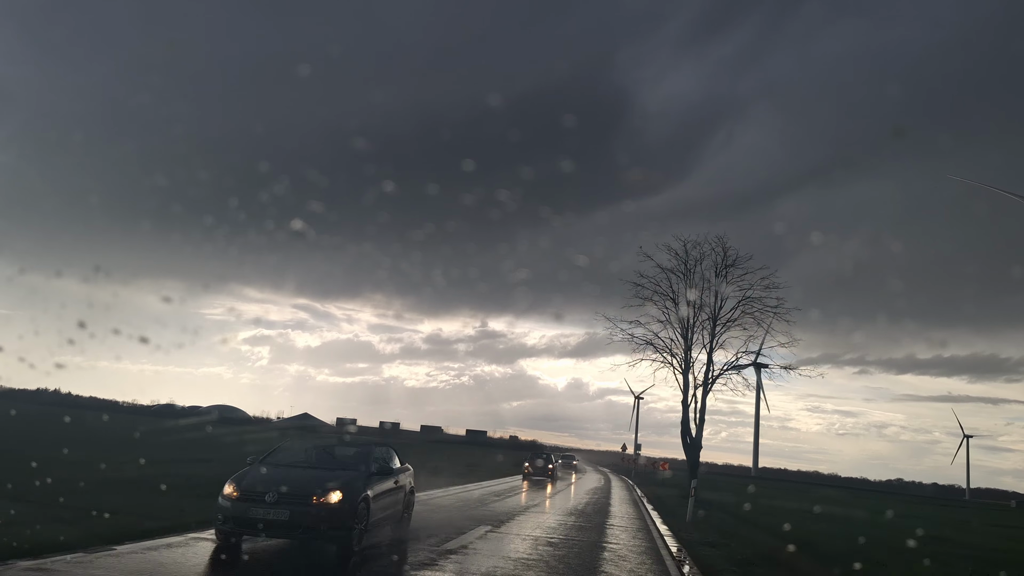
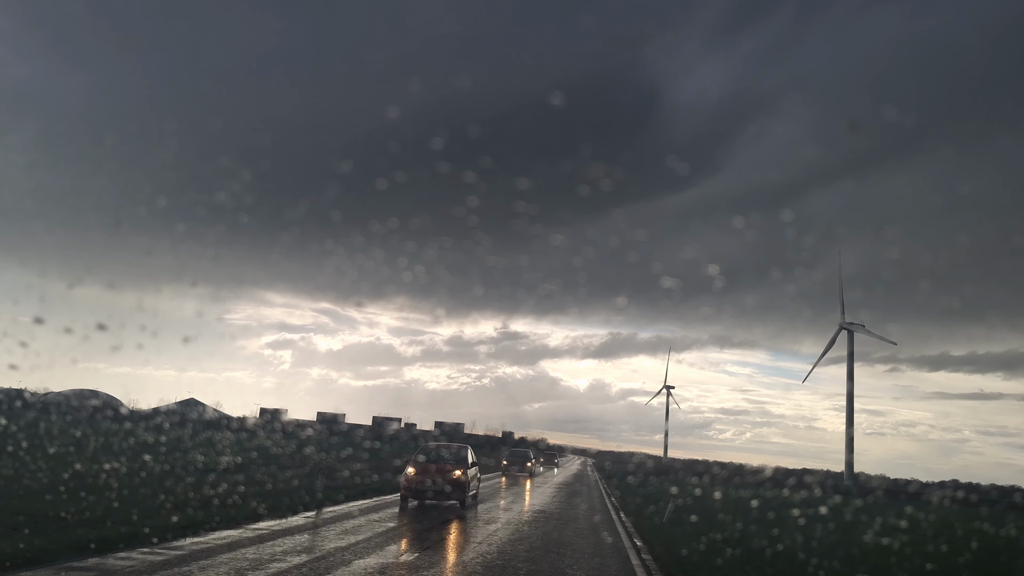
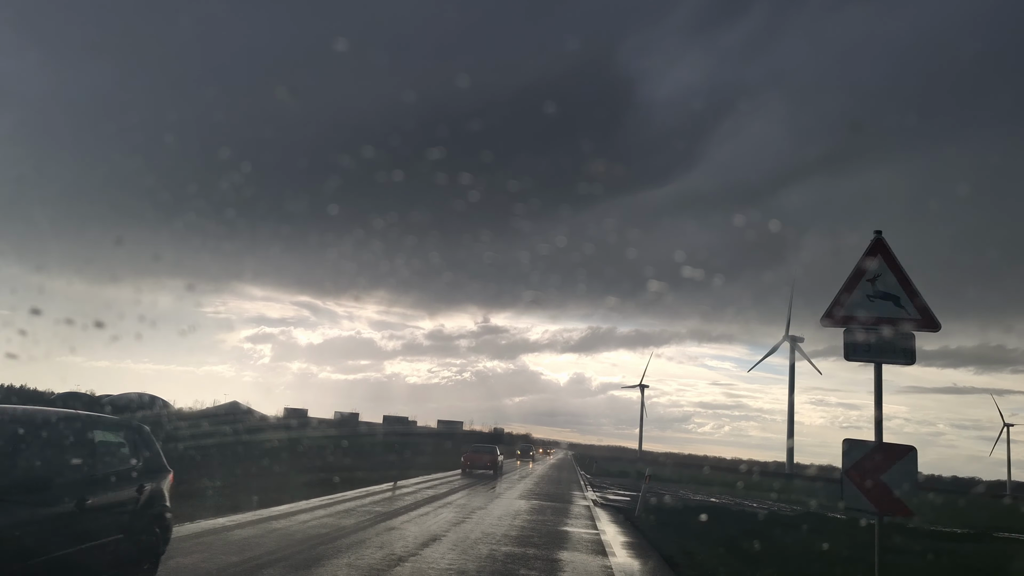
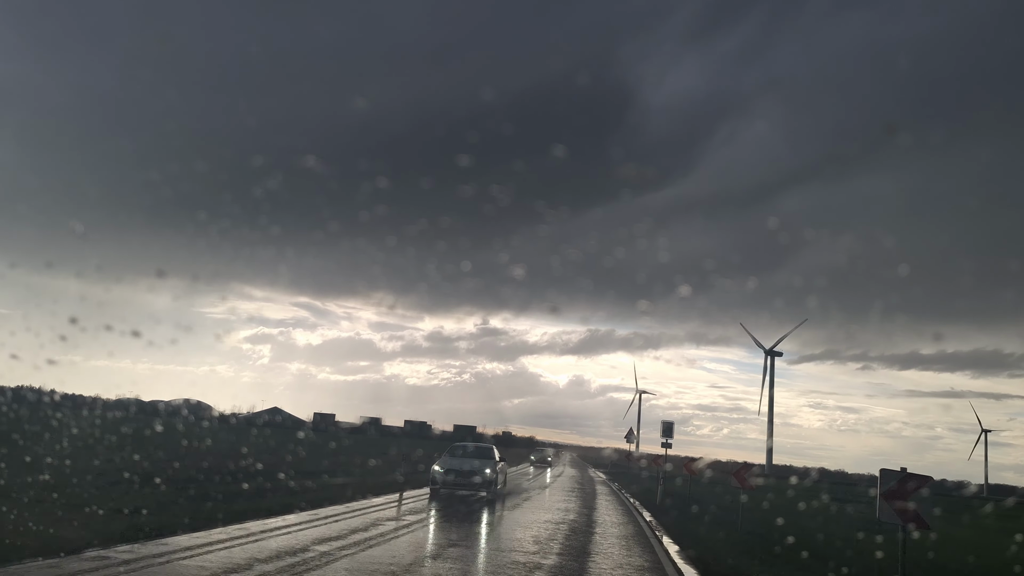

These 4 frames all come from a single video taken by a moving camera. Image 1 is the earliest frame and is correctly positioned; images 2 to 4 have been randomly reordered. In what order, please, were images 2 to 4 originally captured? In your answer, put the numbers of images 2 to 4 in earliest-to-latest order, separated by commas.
4, 3, 2
